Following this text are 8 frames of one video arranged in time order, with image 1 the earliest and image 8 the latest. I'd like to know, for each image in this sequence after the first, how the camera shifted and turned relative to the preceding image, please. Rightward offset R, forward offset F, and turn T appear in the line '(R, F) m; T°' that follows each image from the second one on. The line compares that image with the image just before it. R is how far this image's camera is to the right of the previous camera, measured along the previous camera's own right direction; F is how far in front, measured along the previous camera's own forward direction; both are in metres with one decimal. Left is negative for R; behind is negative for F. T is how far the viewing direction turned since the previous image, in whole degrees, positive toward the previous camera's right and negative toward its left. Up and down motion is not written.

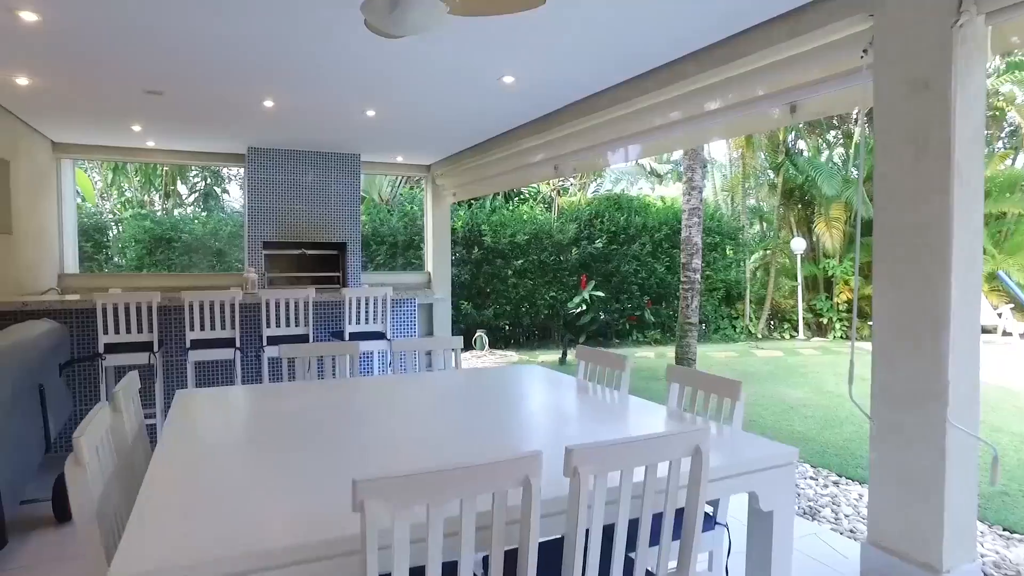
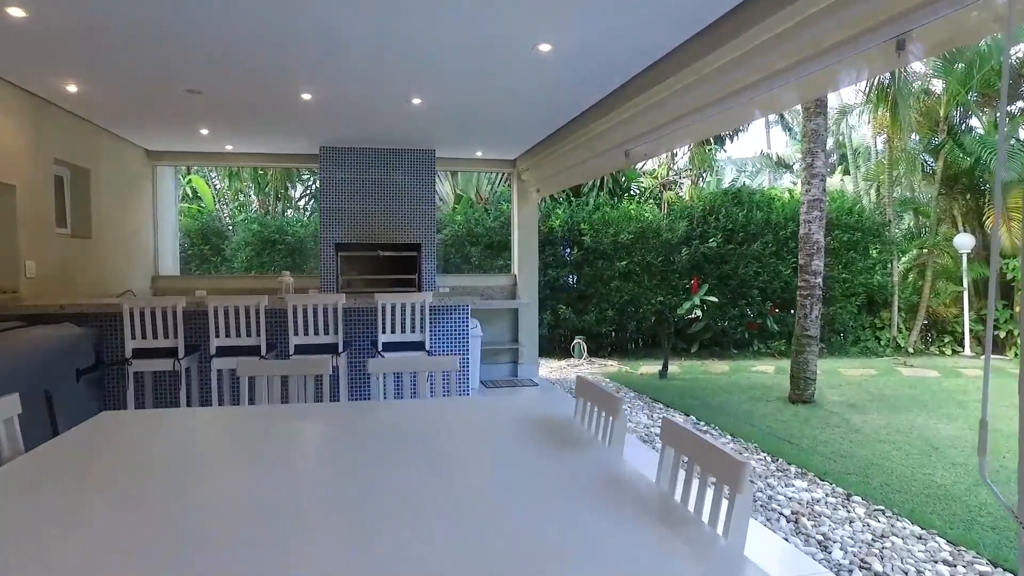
(+0.5, +0.7) m; -12°
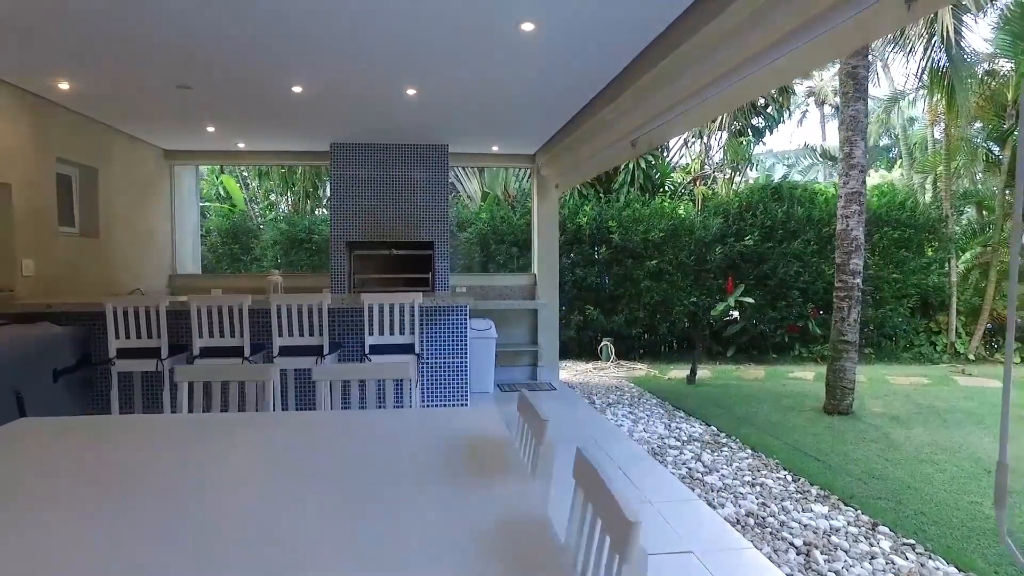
(+0.3, +0.3) m; -5°
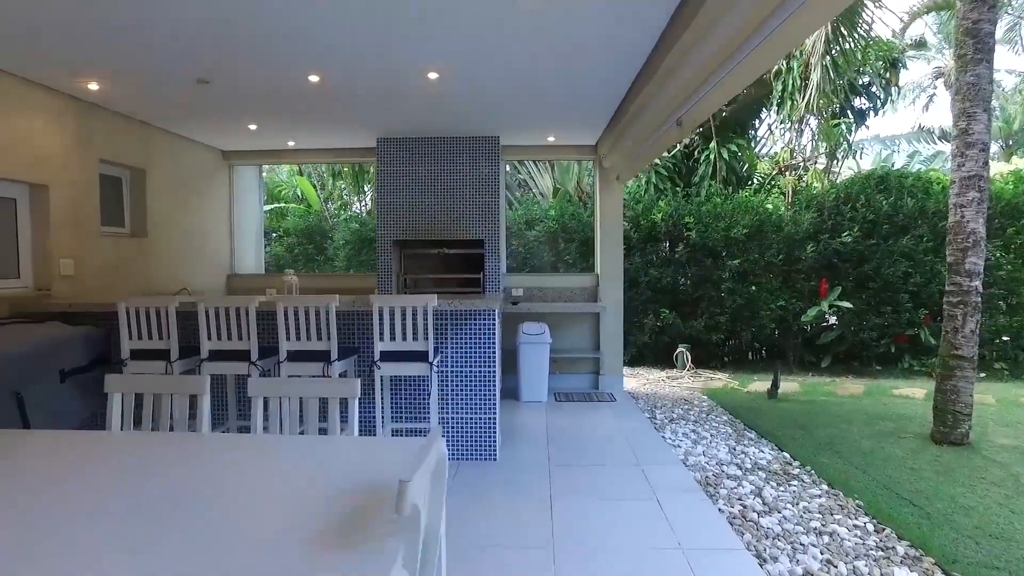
(+0.4, +0.5) m; -9°
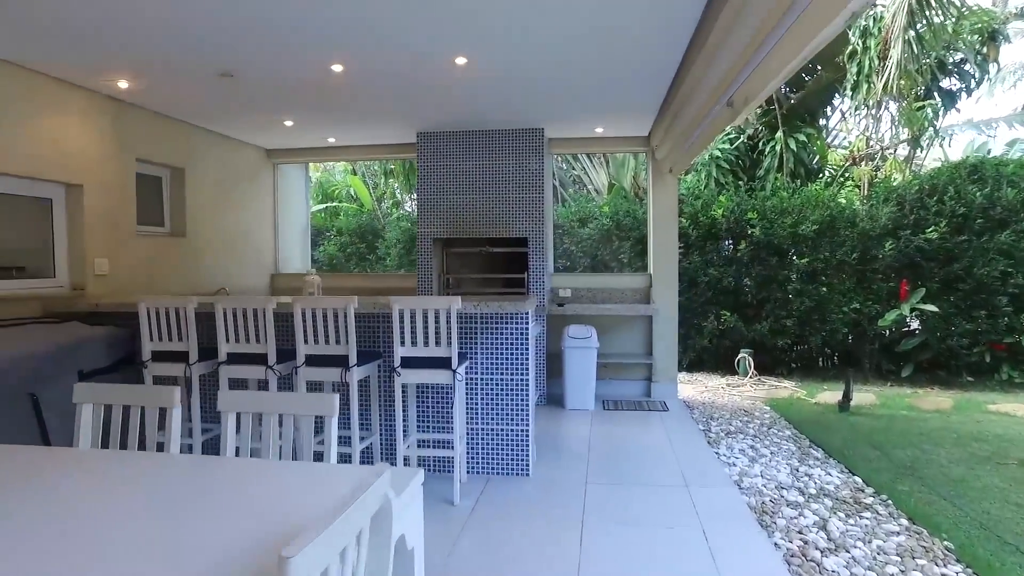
(+0.2, +0.3) m; -6°
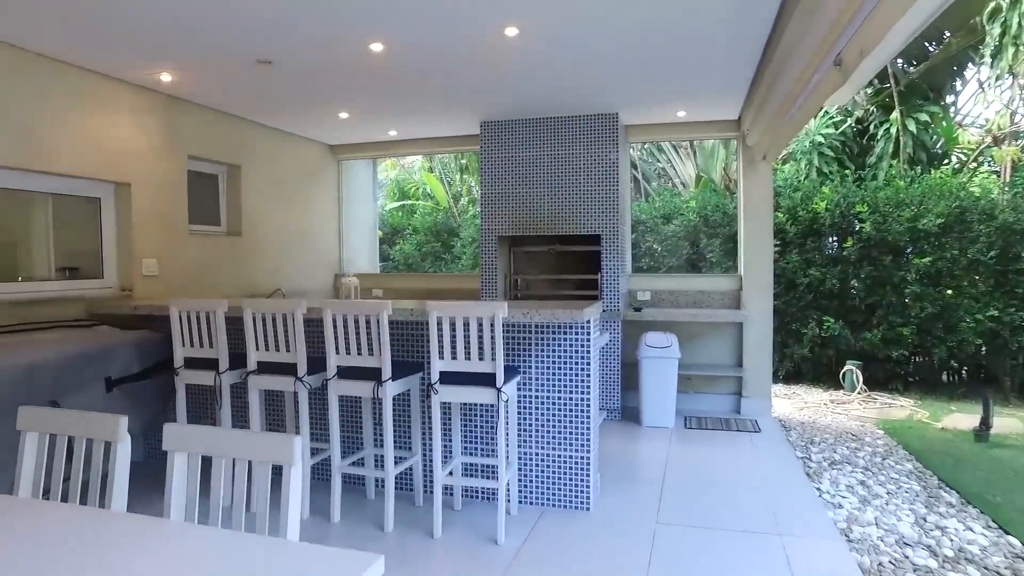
(+0.1, +0.5) m; -8°
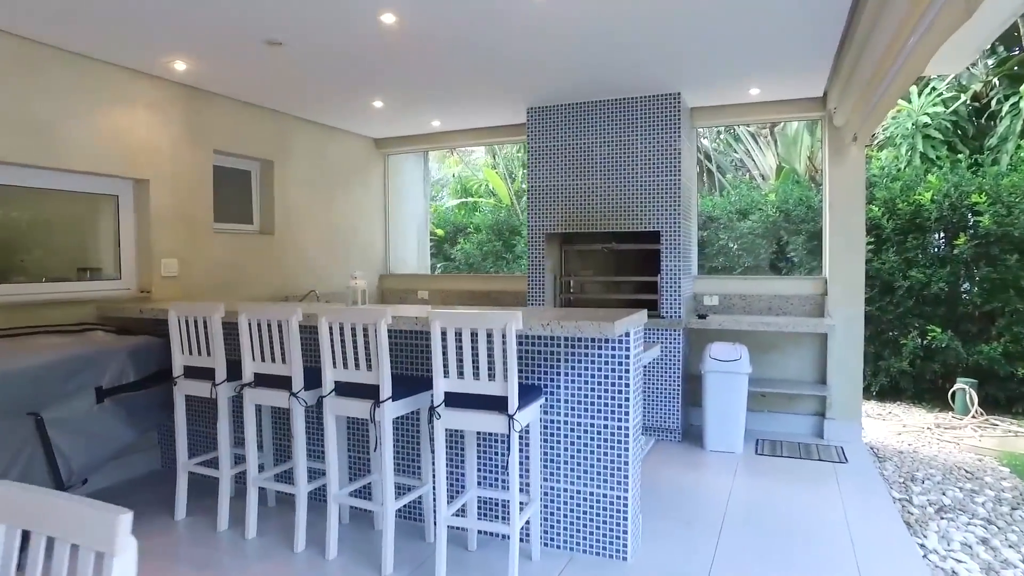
(+0.2, +0.5) m; -7°
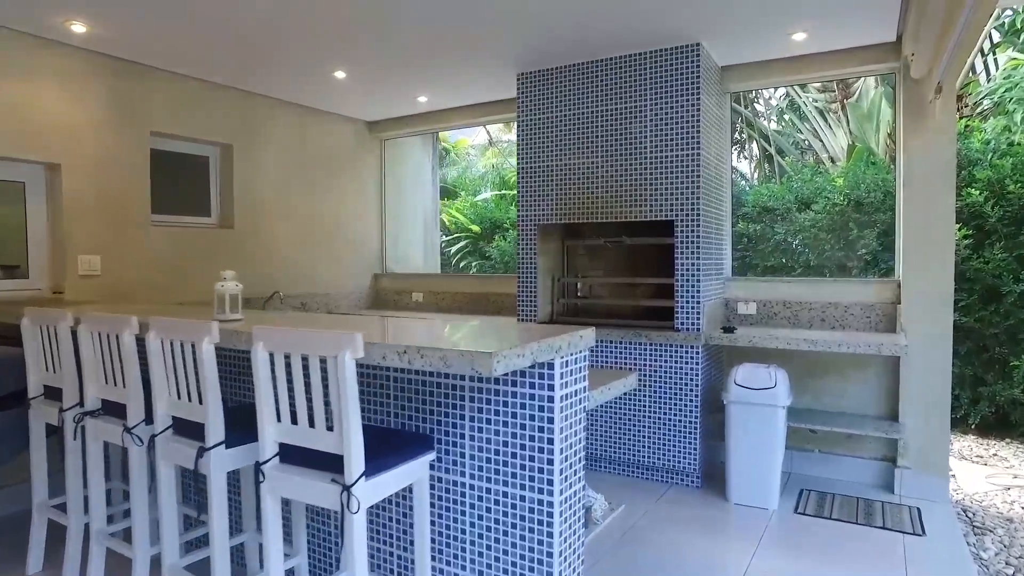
(+0.6, +0.8) m; -8°
